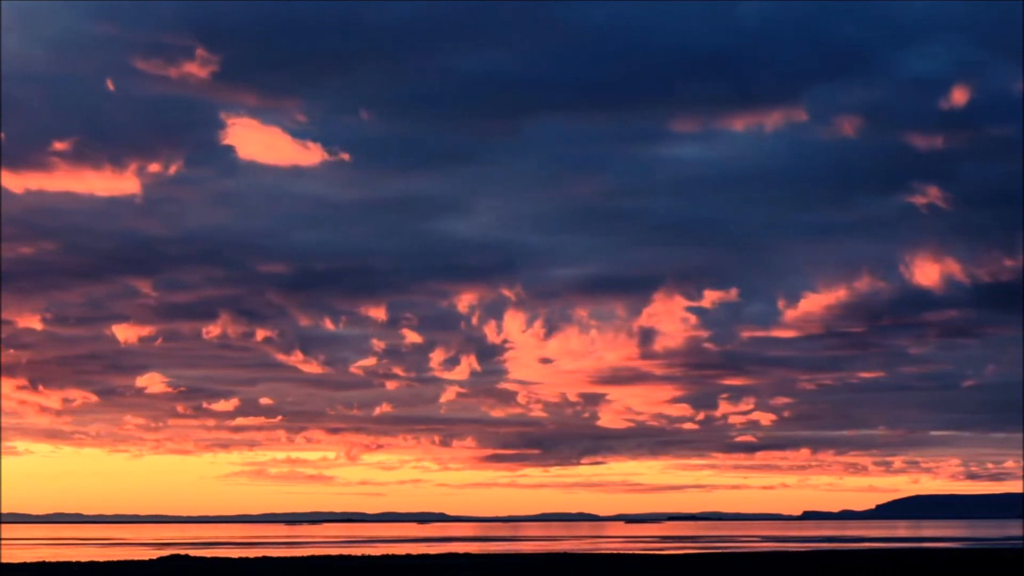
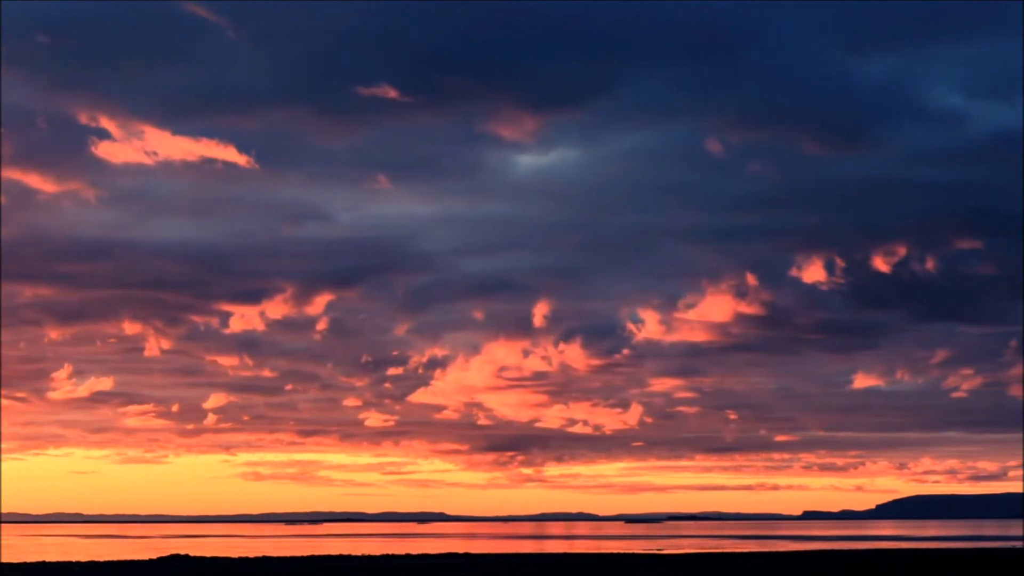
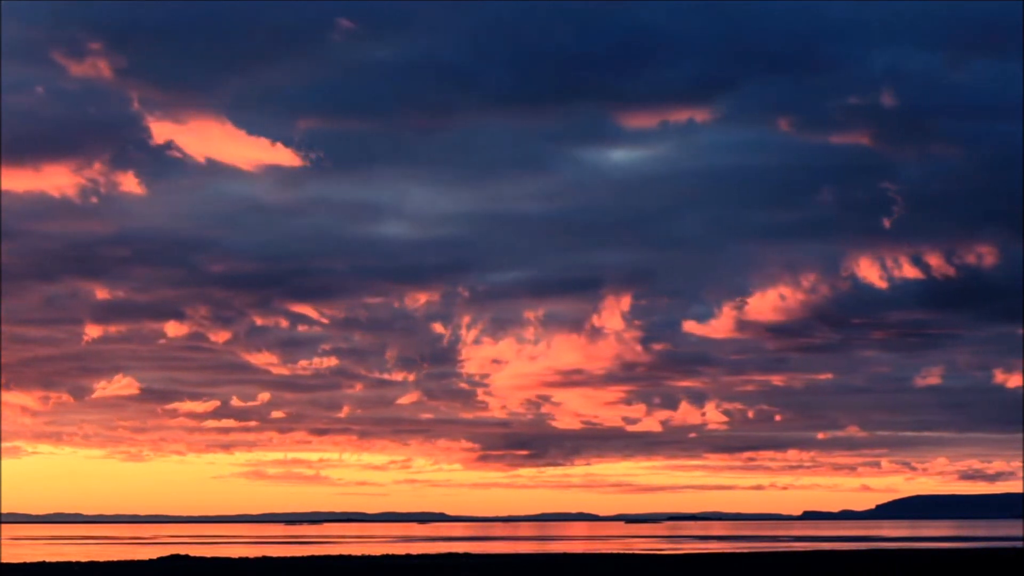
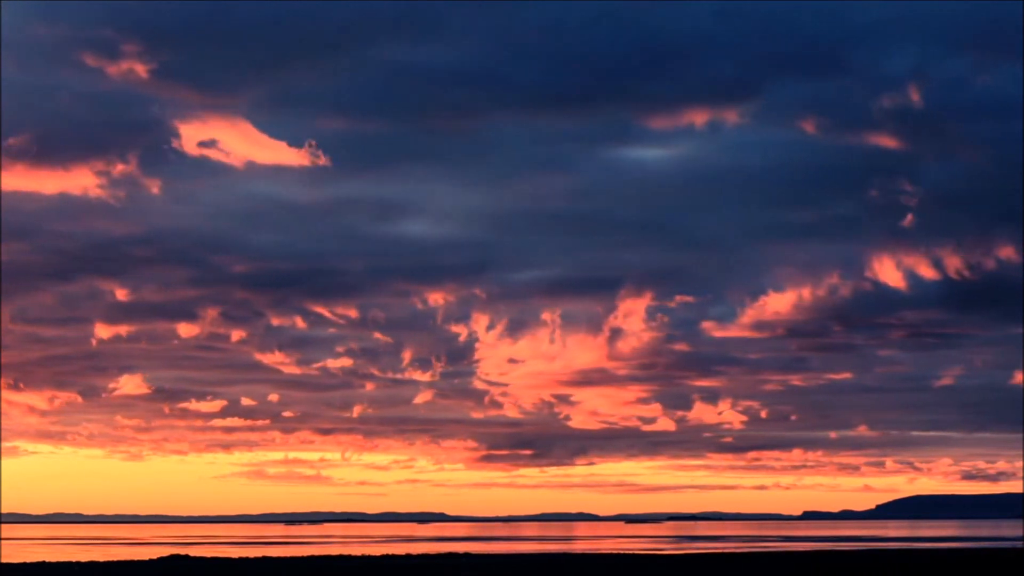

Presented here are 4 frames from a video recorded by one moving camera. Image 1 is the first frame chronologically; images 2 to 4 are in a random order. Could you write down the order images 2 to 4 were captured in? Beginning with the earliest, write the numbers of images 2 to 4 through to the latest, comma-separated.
4, 3, 2
